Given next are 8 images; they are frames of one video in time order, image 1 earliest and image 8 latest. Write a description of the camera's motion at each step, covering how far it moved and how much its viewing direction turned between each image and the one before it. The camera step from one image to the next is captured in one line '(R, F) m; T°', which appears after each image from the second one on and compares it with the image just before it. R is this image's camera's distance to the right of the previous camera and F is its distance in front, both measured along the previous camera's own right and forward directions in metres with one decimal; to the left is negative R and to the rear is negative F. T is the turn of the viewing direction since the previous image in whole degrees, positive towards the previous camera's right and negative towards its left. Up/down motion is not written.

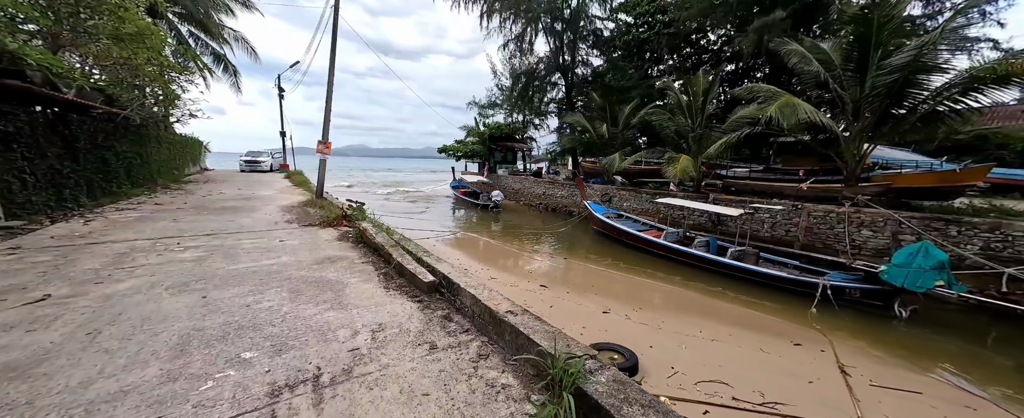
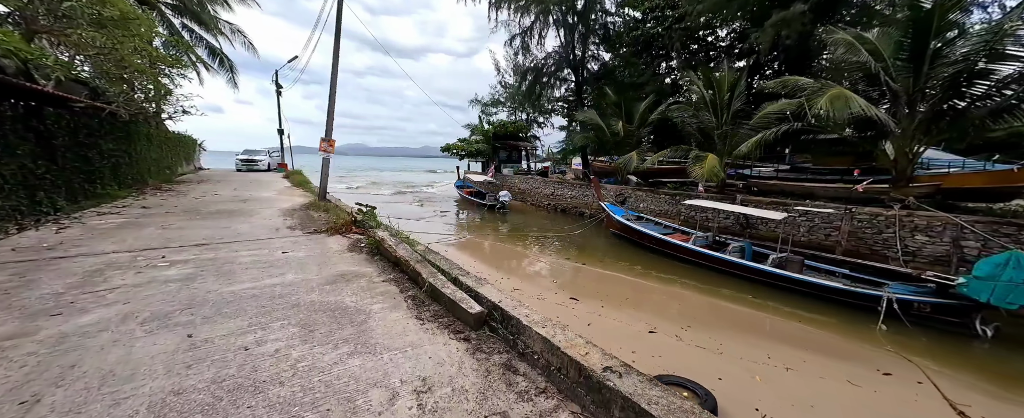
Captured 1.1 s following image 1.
(-0.5, +0.6) m; 0°
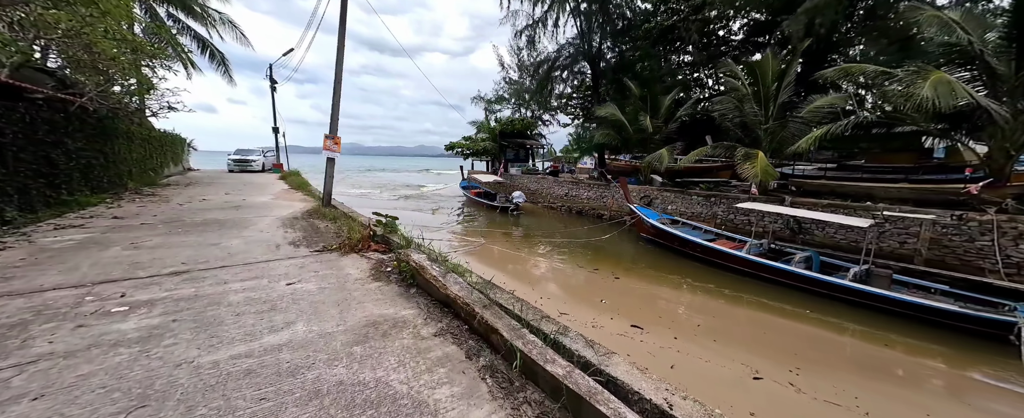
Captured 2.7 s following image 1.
(-0.7, +0.9) m; +1°
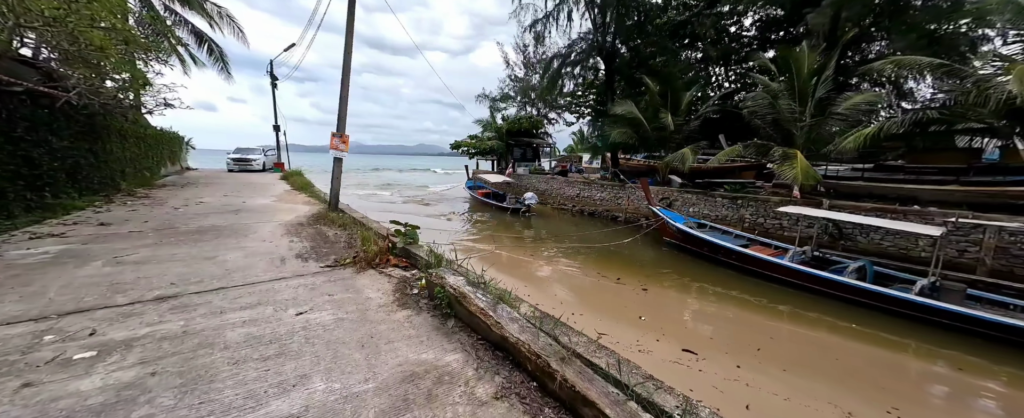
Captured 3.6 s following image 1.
(-0.4, +0.5) m; 0°
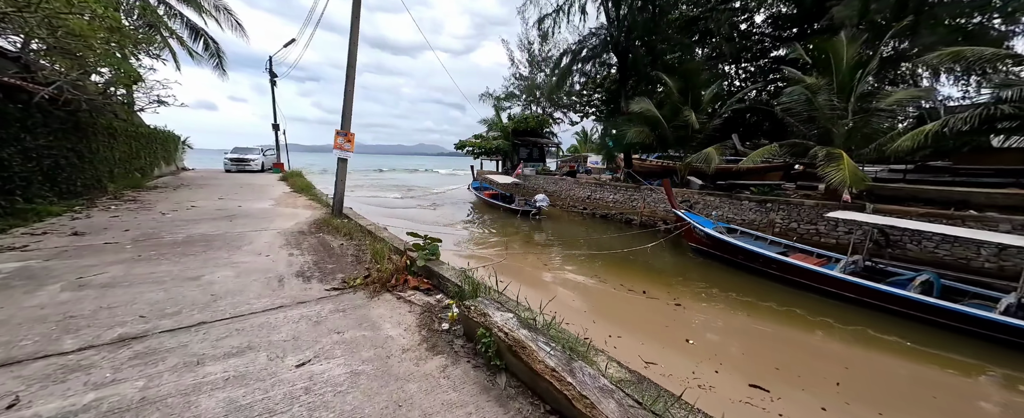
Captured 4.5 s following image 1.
(-0.4, +0.6) m; 0°
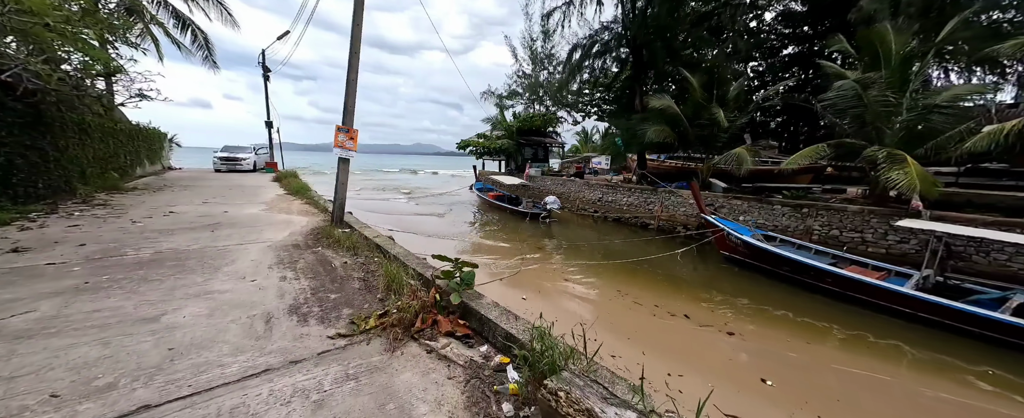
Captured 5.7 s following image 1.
(-0.5, +0.7) m; +1°
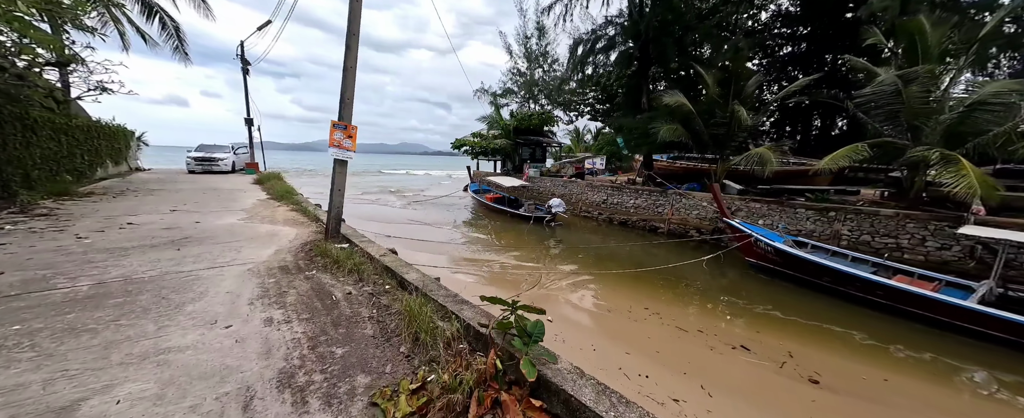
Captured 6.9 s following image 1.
(-0.5, +0.7) m; +2°
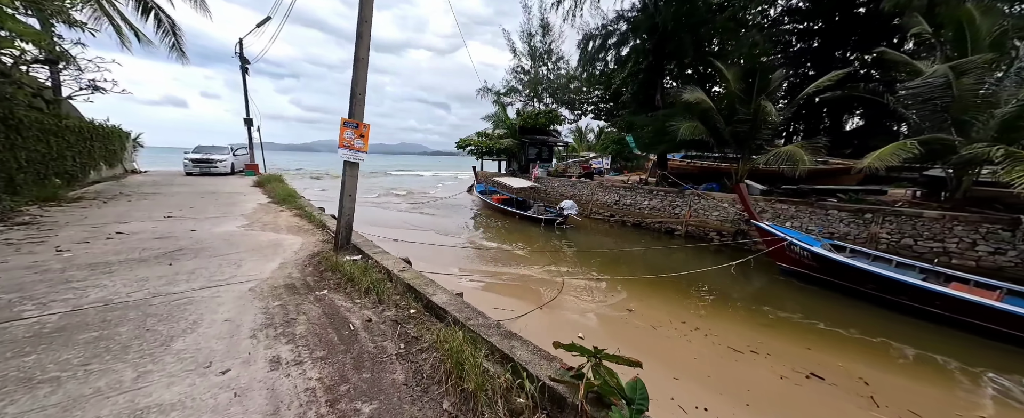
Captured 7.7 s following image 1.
(-0.3, +0.4) m; 0°
